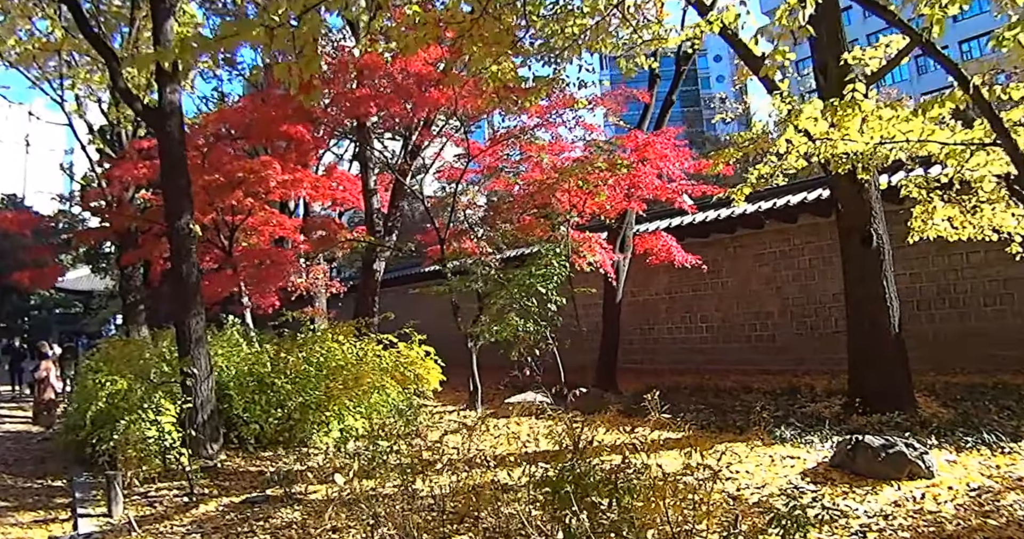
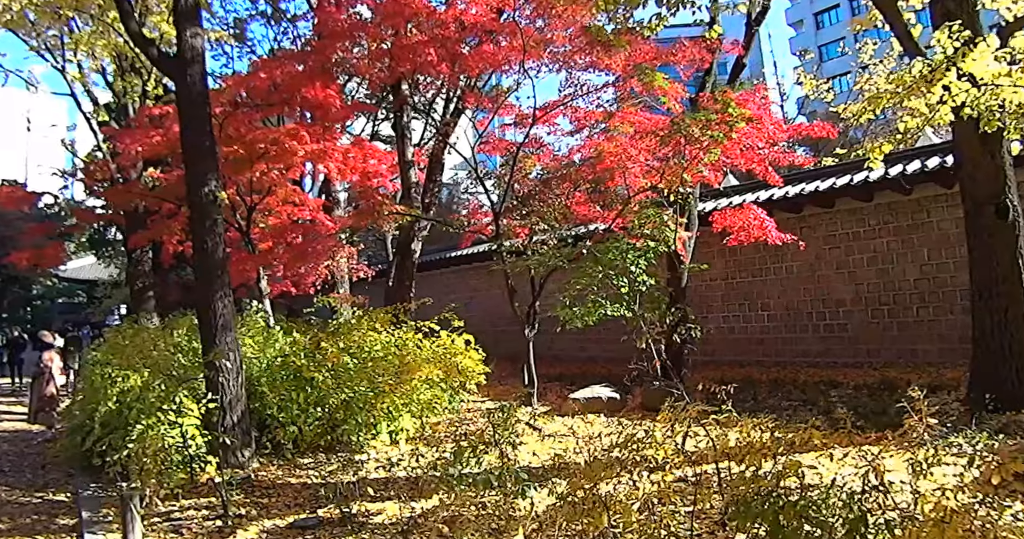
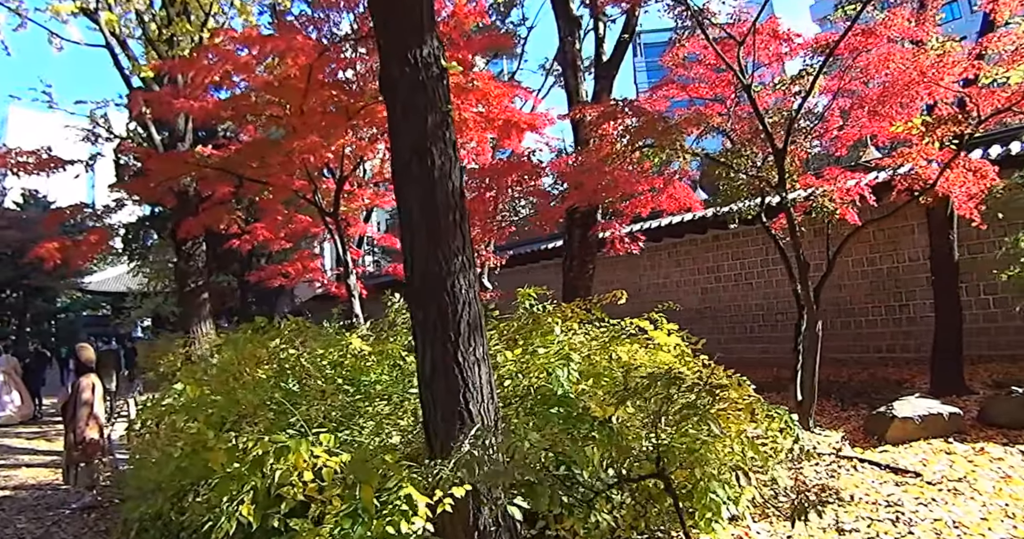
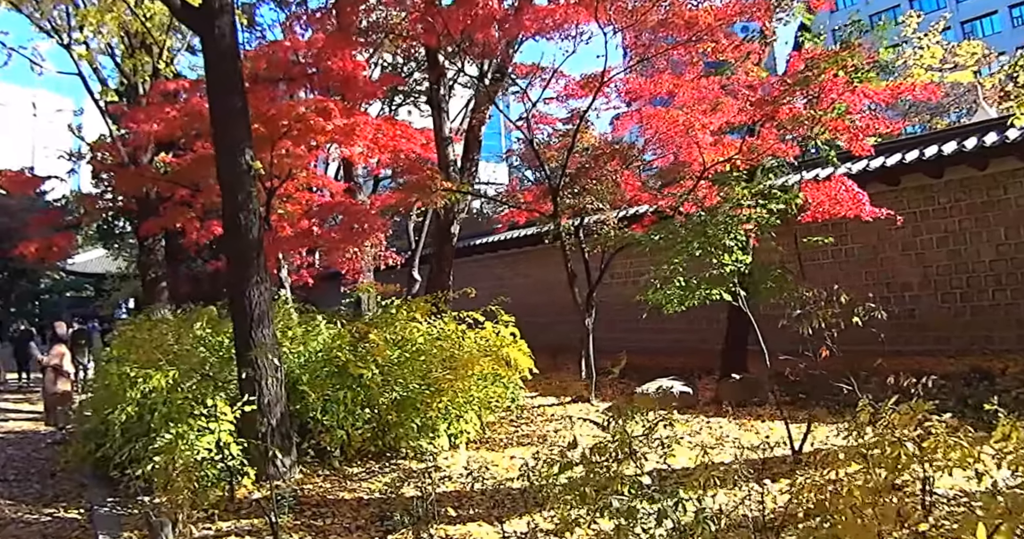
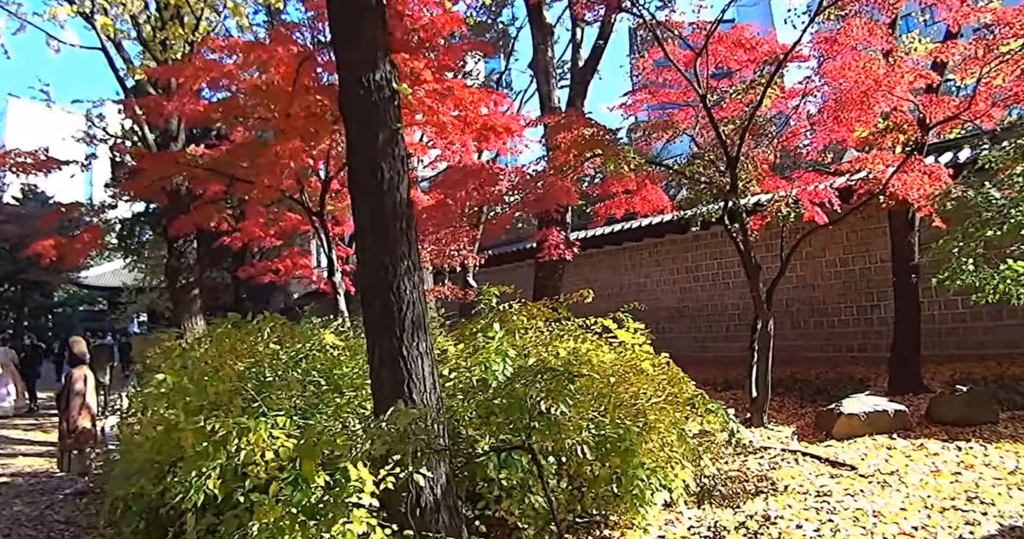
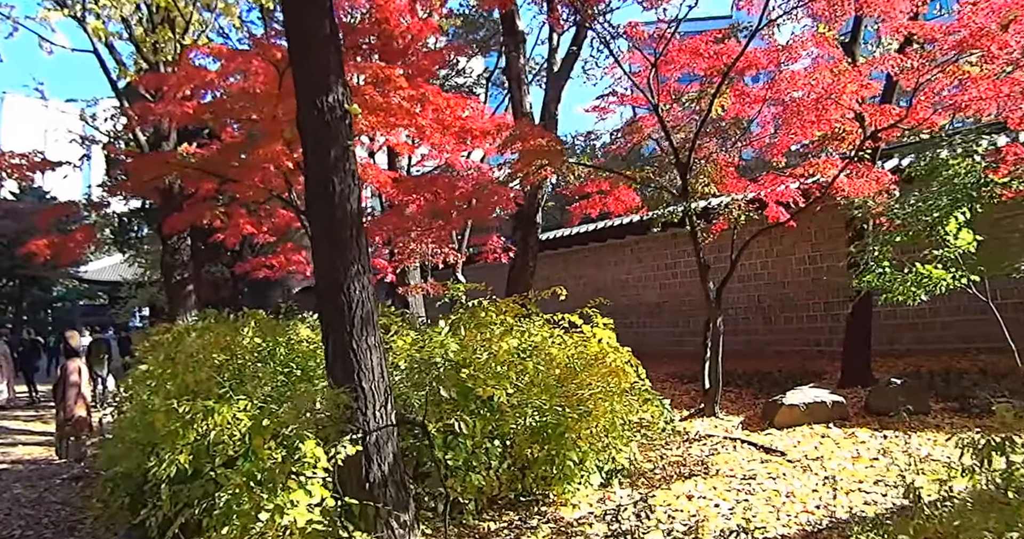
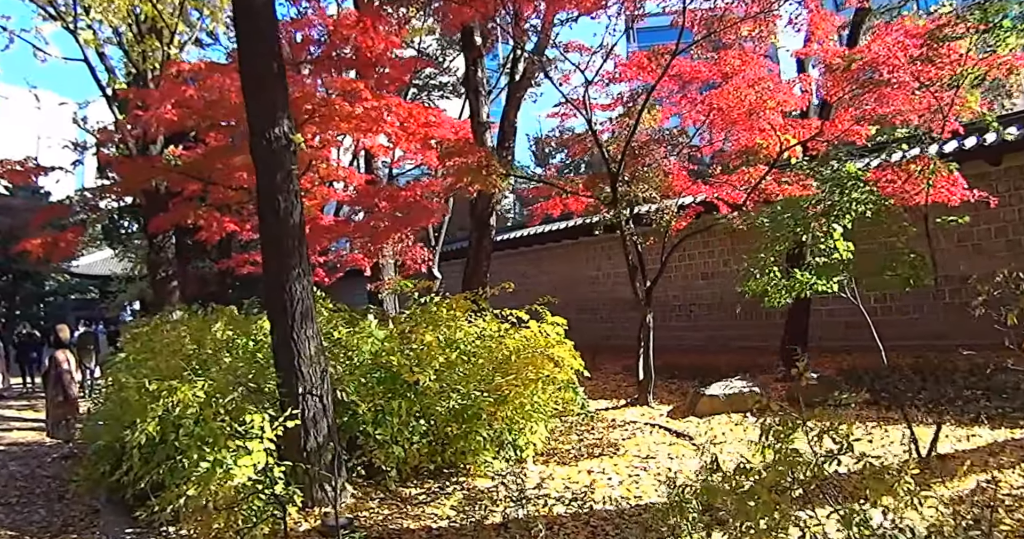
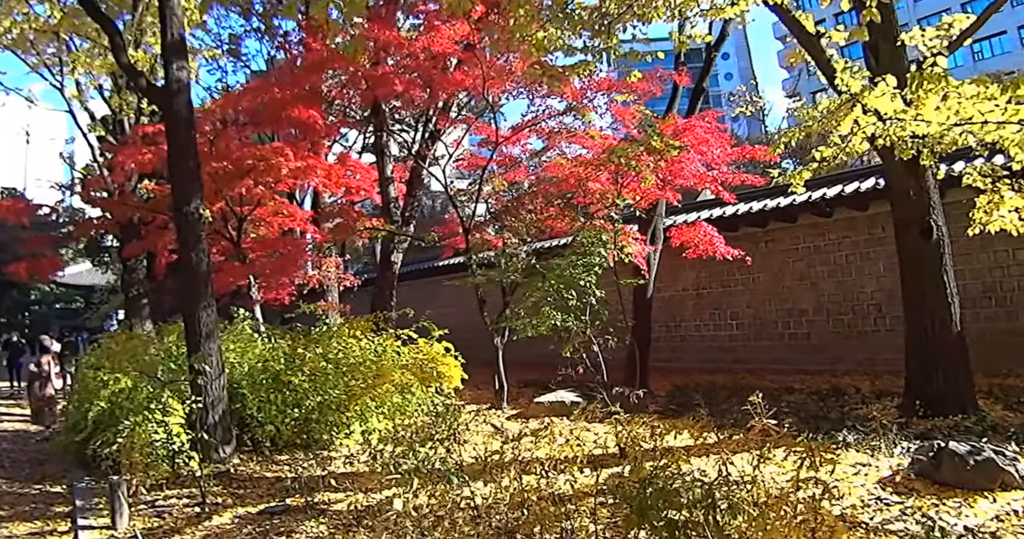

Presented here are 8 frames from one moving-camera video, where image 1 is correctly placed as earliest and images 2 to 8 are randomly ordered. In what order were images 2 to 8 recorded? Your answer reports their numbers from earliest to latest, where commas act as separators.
8, 2, 4, 7, 6, 5, 3
